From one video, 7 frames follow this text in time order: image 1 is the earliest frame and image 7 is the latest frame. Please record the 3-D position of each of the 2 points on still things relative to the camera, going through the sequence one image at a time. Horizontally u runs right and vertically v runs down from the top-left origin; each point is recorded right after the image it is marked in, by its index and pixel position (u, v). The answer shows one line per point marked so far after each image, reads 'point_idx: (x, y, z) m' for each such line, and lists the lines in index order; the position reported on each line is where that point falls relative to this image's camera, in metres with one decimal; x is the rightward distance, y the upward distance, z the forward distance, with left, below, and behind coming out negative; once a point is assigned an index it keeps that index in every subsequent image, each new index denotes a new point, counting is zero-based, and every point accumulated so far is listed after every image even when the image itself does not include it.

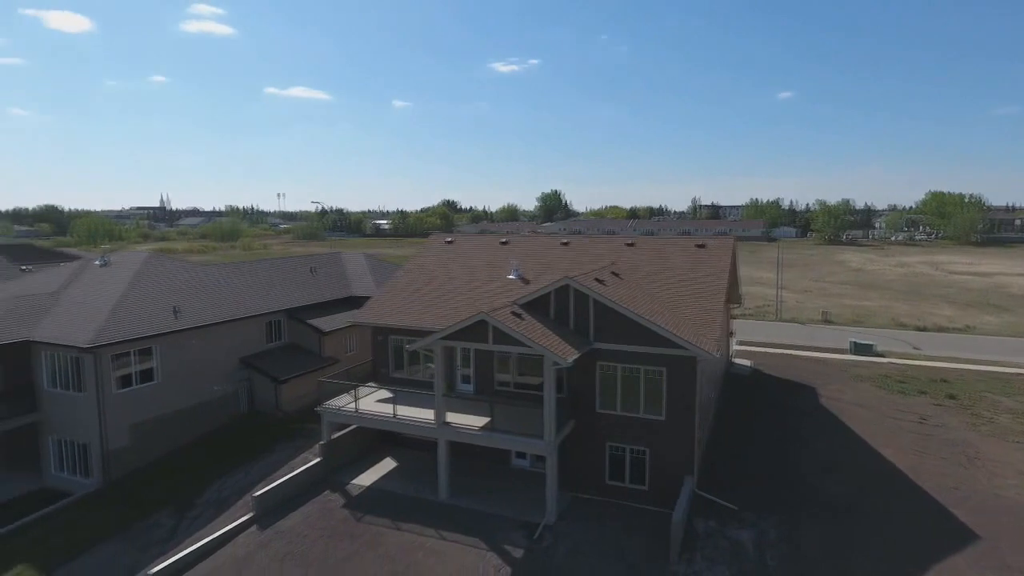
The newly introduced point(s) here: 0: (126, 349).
0: (-11.7, -1.9, +19.0) m
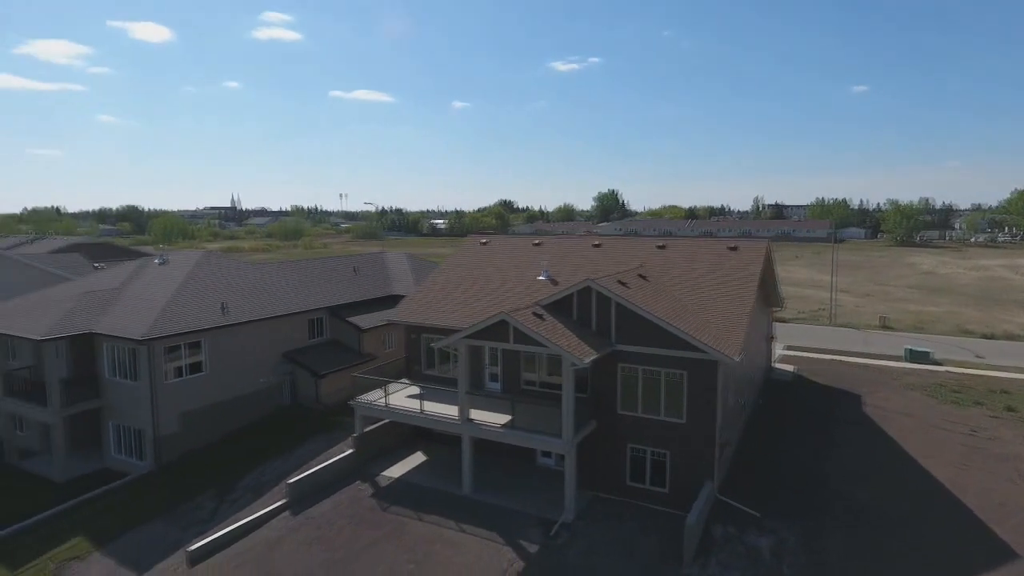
0: (-10.9, -1.8, +20.5) m
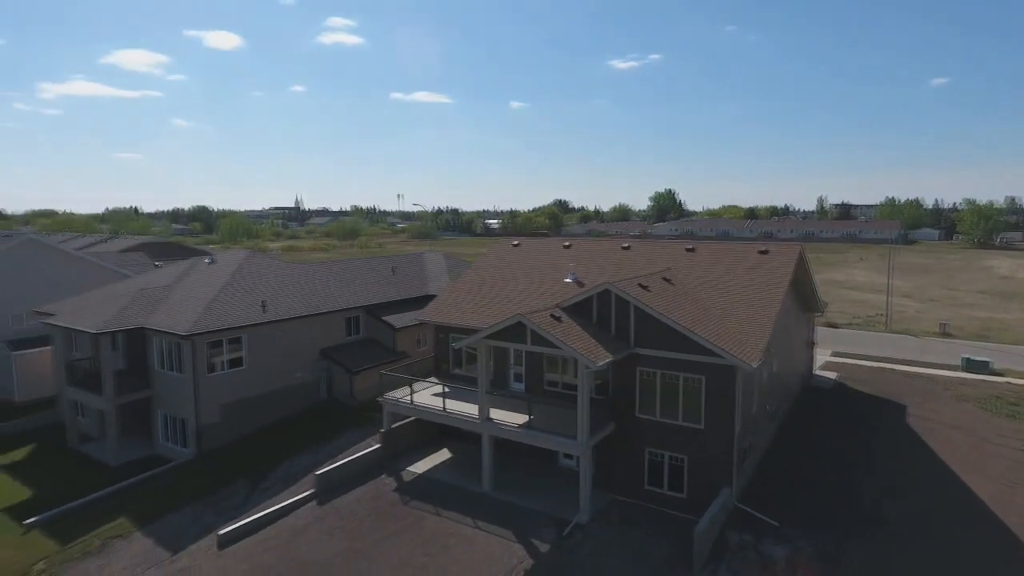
0: (-10.1, -1.7, +21.7) m
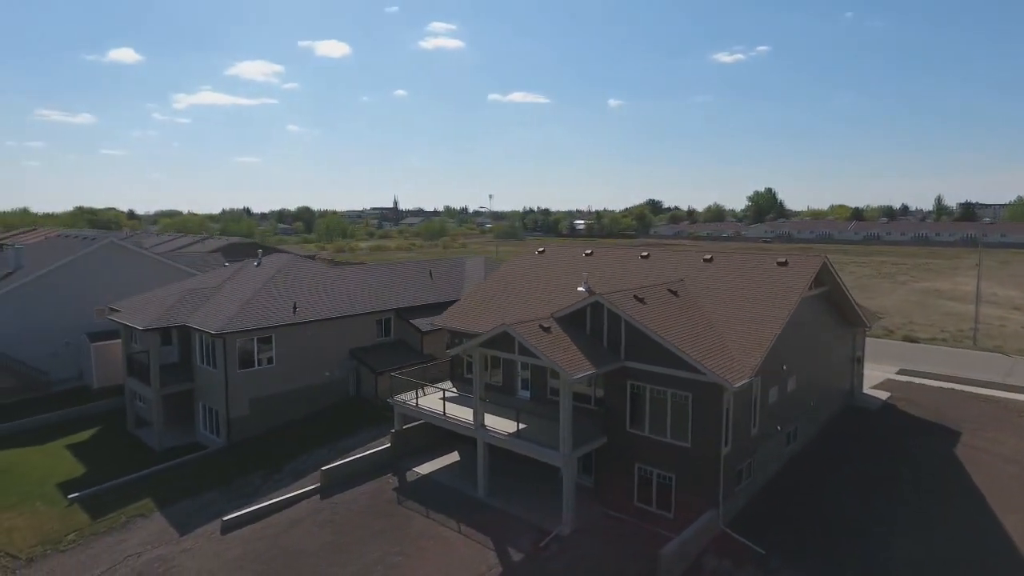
0: (-9.7, -1.8, +23.3) m
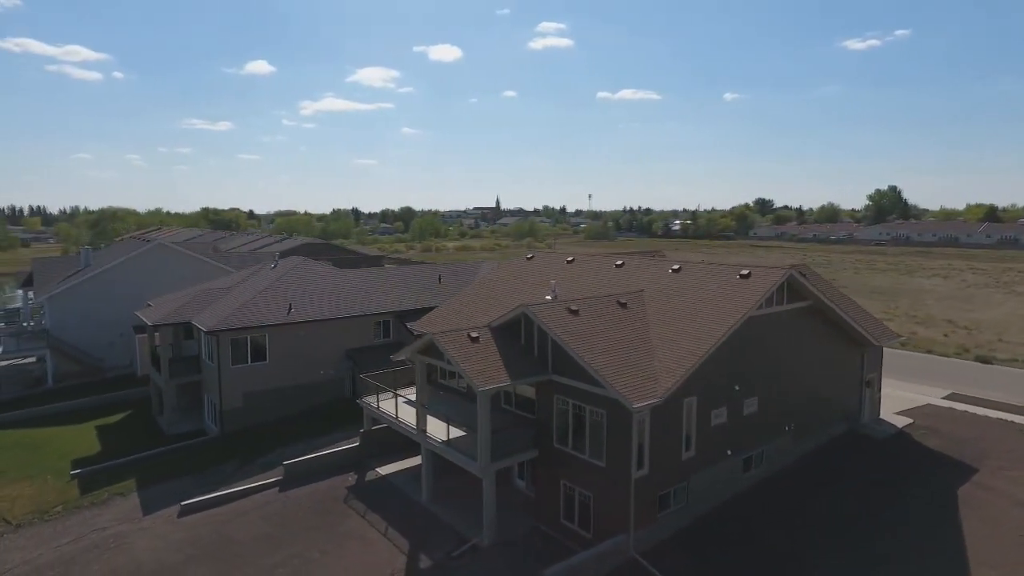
0: (-10.7, -1.9, +25.1) m
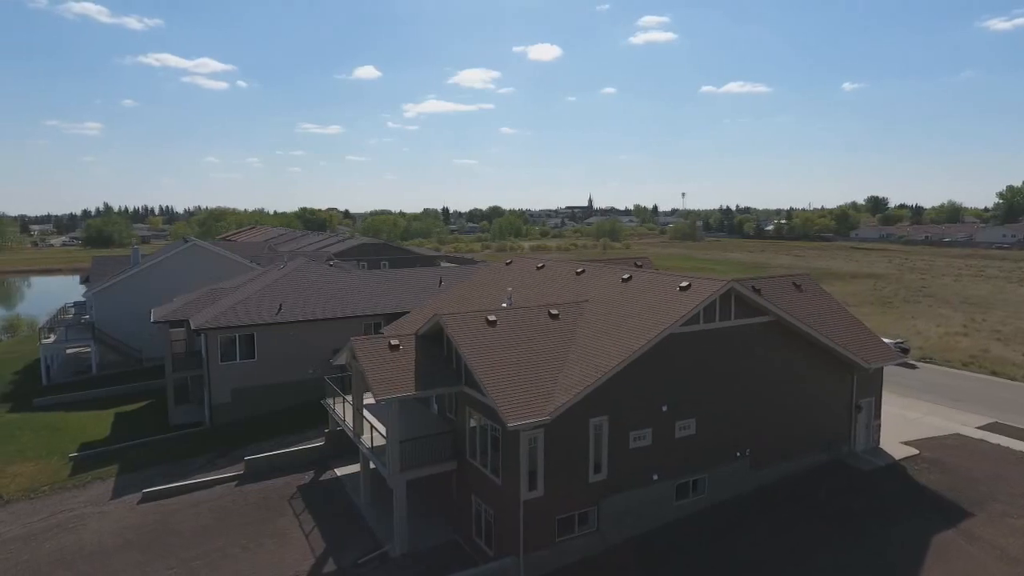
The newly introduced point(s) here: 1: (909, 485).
0: (-11.8, -1.9, +26.5) m
1: (+12.5, -6.3, +19.8) m
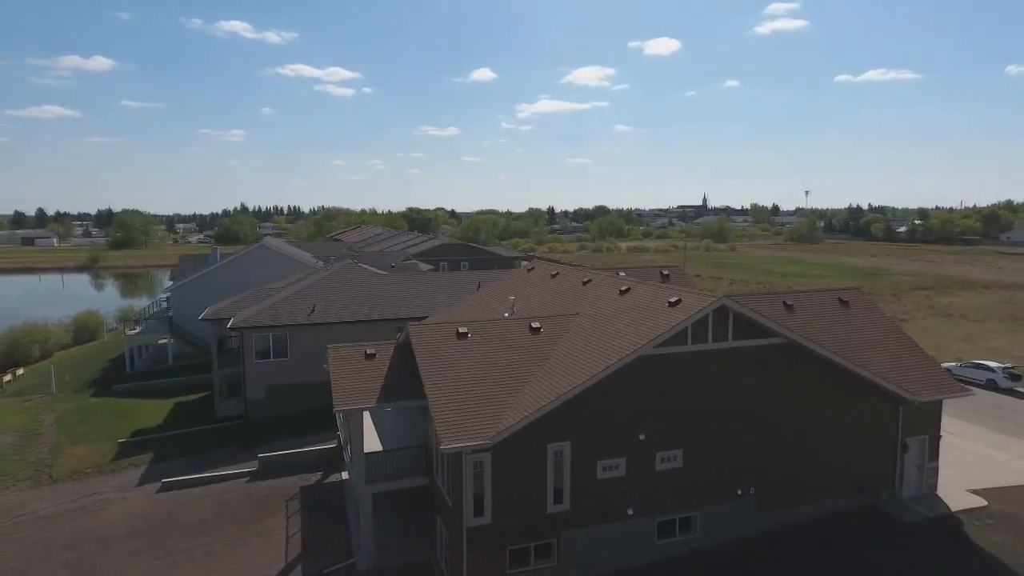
0: (-10.7, -2.0, +27.5) m
1: (+11.9, -6.9, +16.7) m
